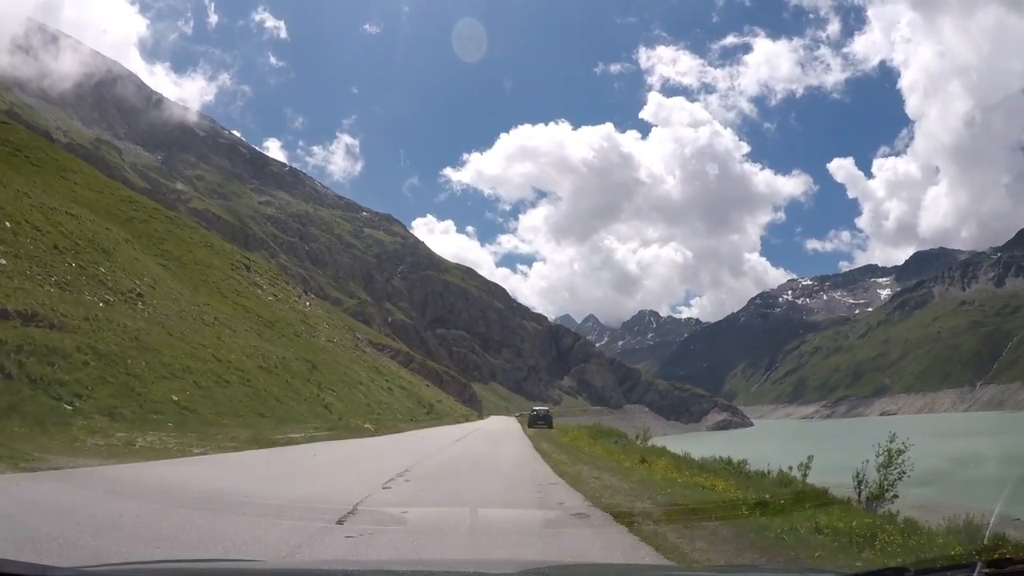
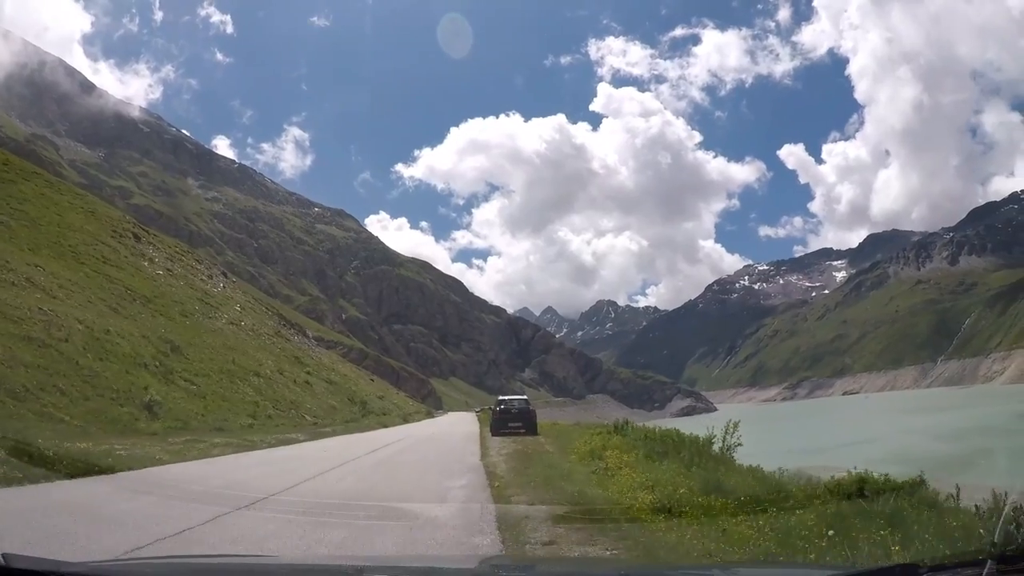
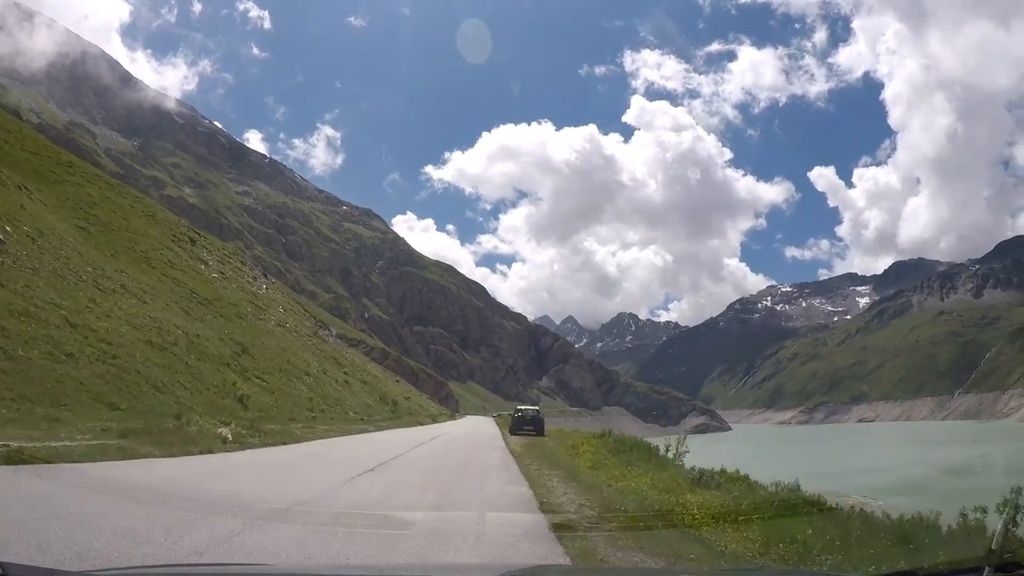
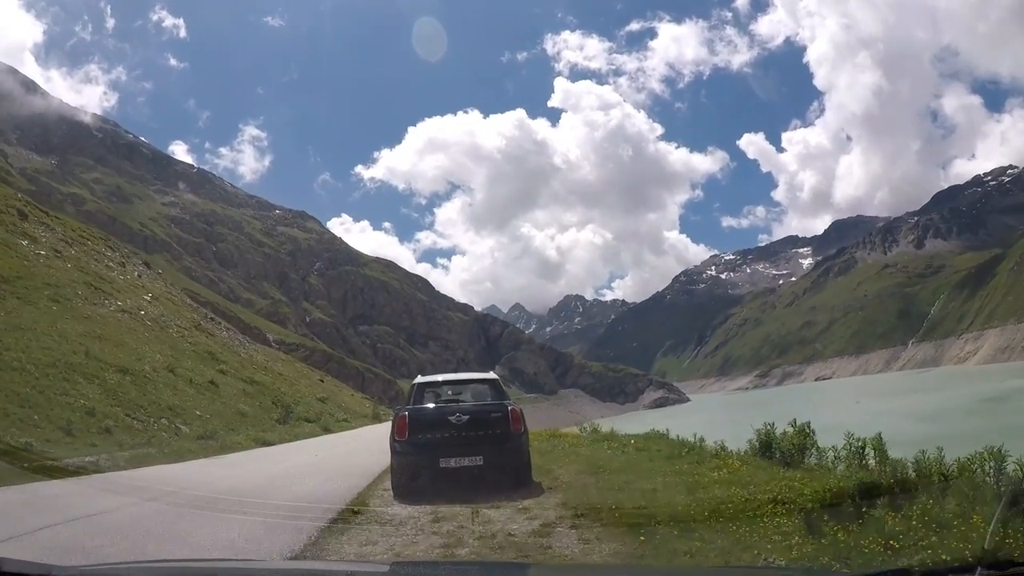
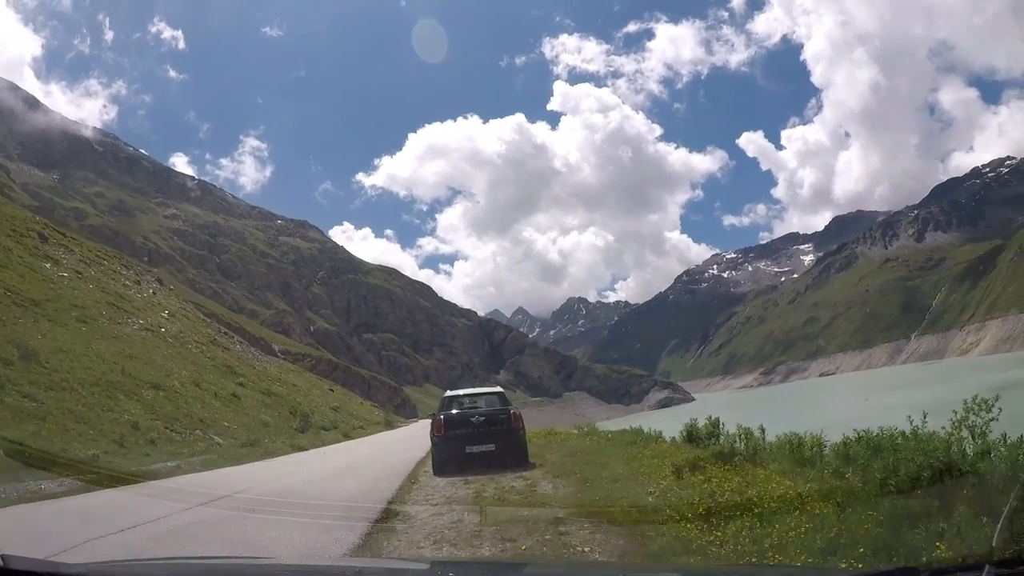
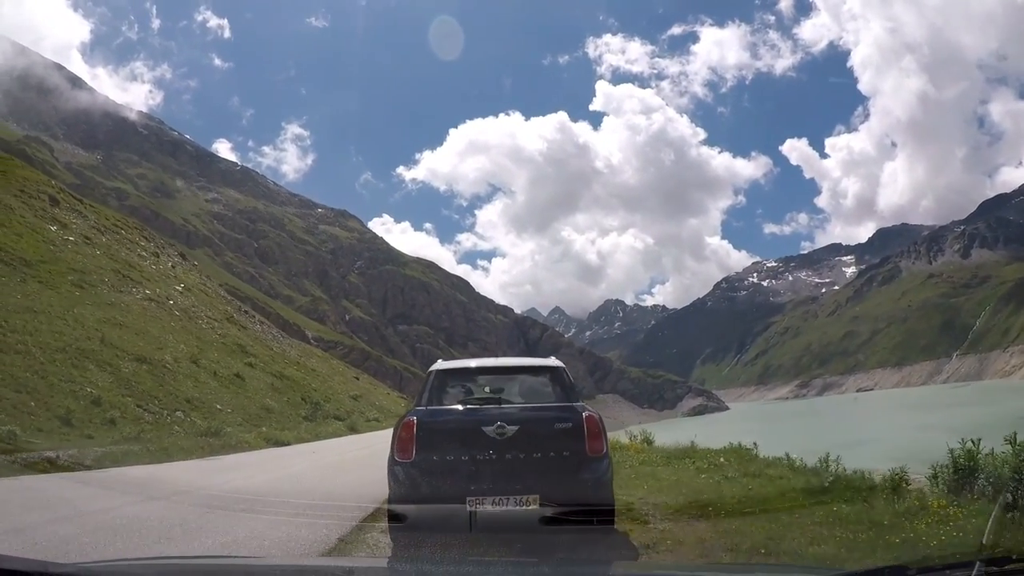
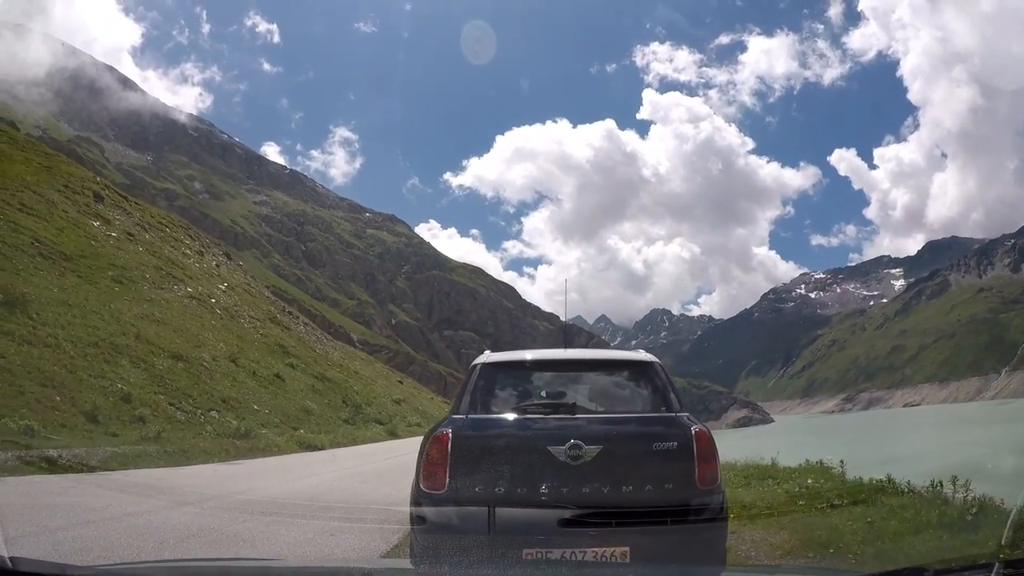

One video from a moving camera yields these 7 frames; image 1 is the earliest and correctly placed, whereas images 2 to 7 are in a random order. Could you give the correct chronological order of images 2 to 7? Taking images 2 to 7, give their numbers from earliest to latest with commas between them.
3, 2, 5, 4, 6, 7
